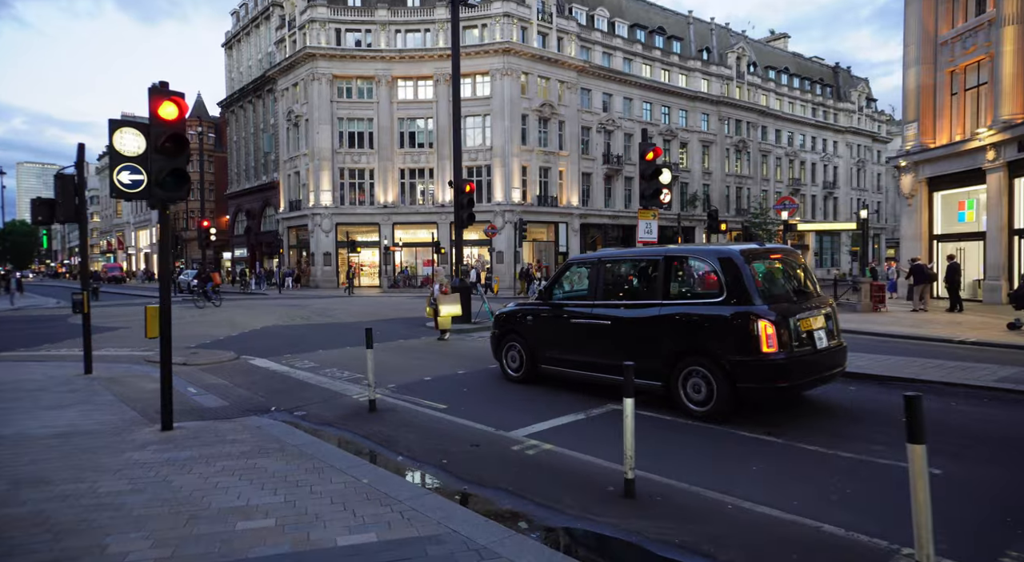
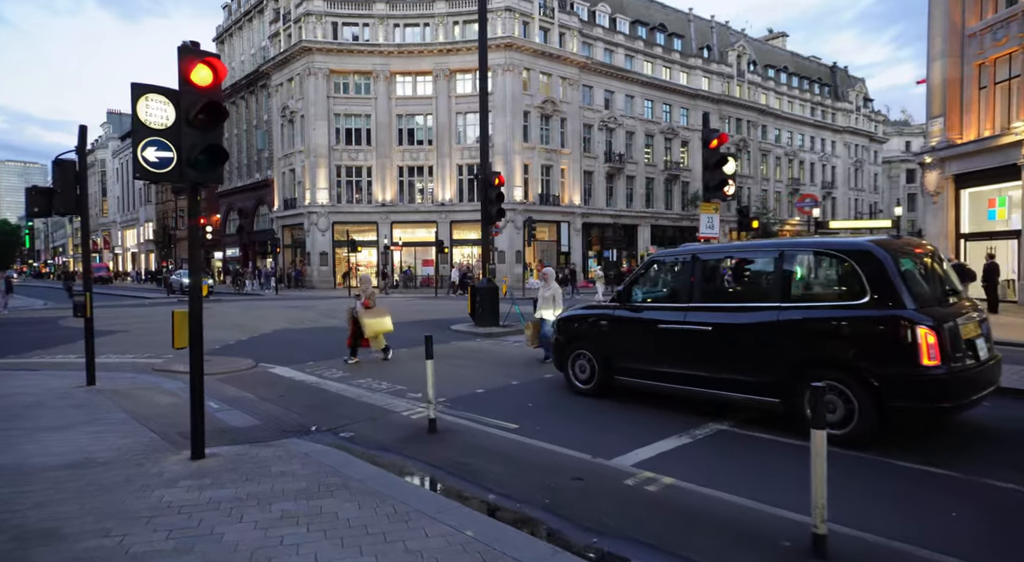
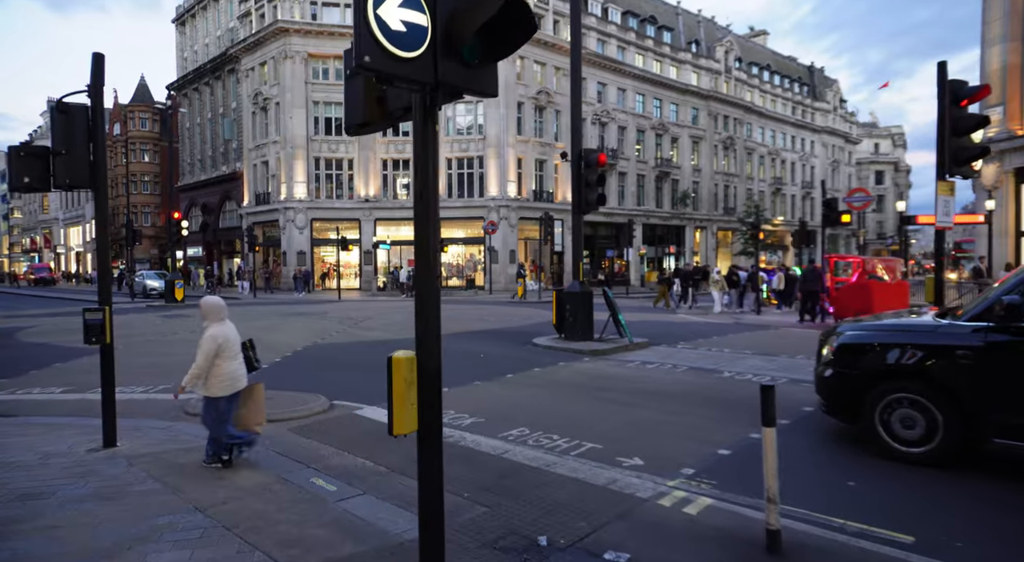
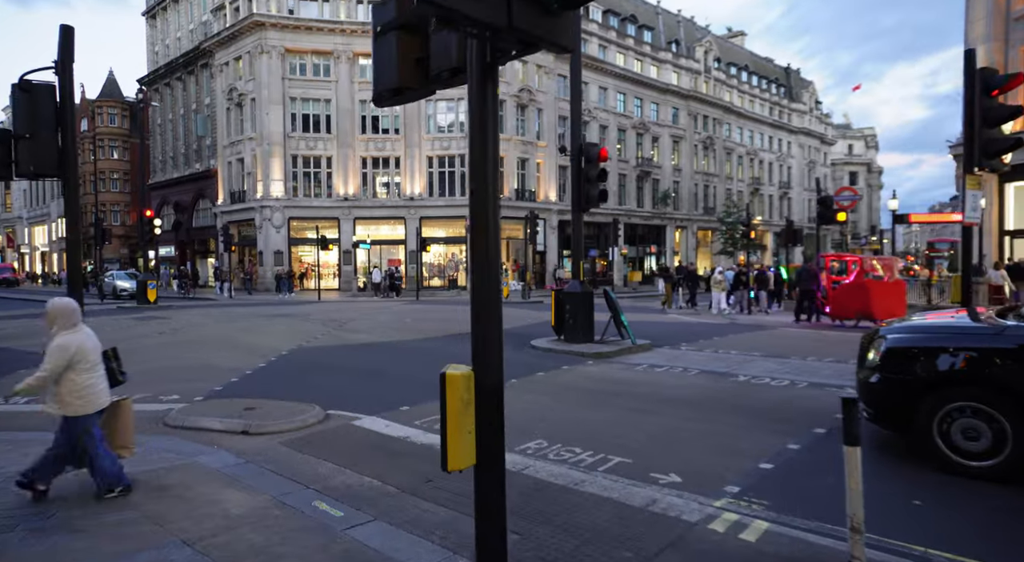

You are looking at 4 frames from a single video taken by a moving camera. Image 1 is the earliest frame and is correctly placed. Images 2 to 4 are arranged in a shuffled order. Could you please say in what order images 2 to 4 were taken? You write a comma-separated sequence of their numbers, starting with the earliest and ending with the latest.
2, 3, 4
